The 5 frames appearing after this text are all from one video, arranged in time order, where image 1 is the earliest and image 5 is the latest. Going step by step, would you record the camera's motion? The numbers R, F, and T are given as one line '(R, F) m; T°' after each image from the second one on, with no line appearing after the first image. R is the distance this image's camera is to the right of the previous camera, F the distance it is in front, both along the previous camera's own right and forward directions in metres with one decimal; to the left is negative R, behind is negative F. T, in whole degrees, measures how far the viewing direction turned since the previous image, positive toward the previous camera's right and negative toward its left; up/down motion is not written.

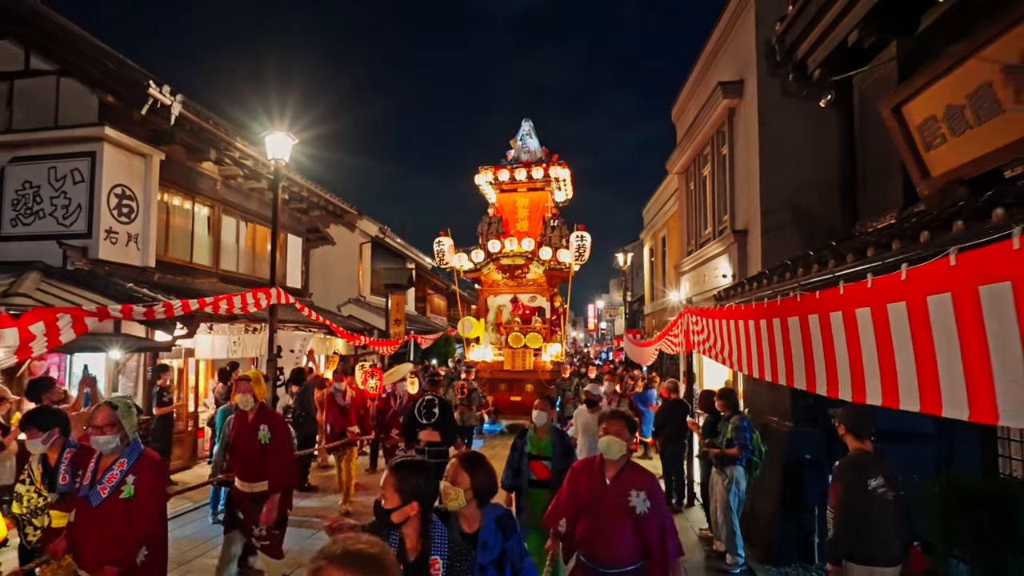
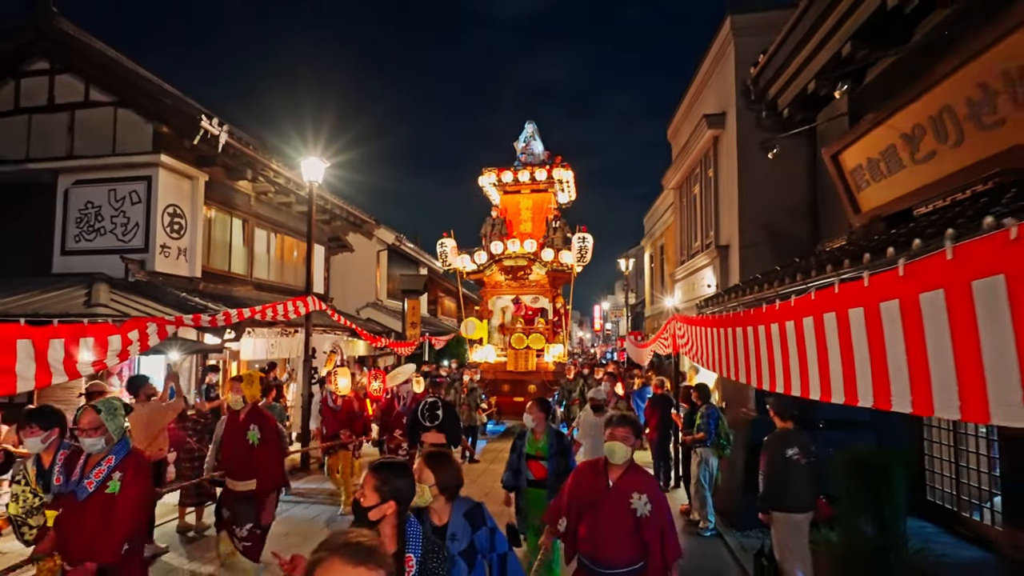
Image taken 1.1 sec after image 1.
(0.0, -0.6) m; -1°
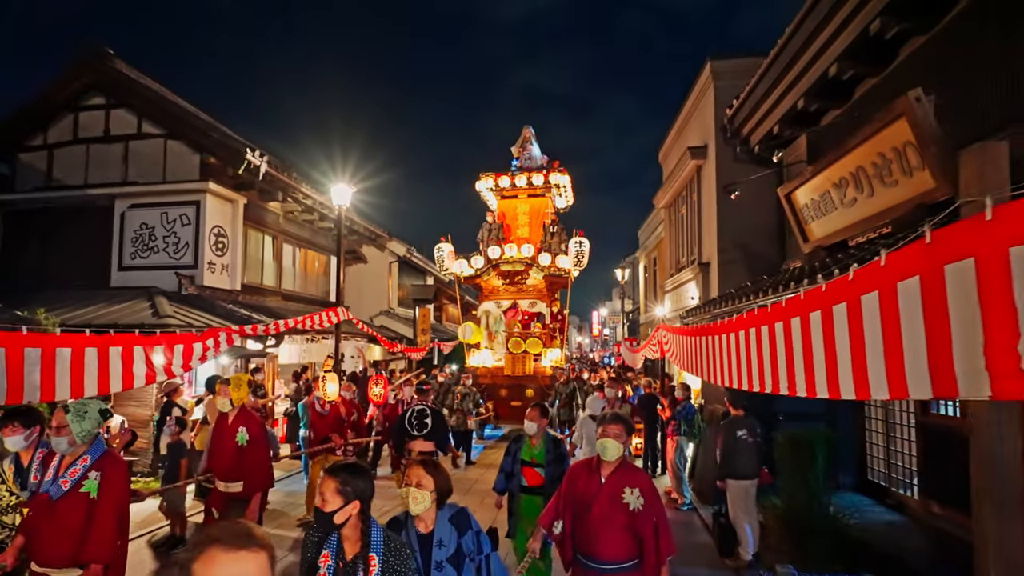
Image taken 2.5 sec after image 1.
(-0.1, -0.7) m; 0°
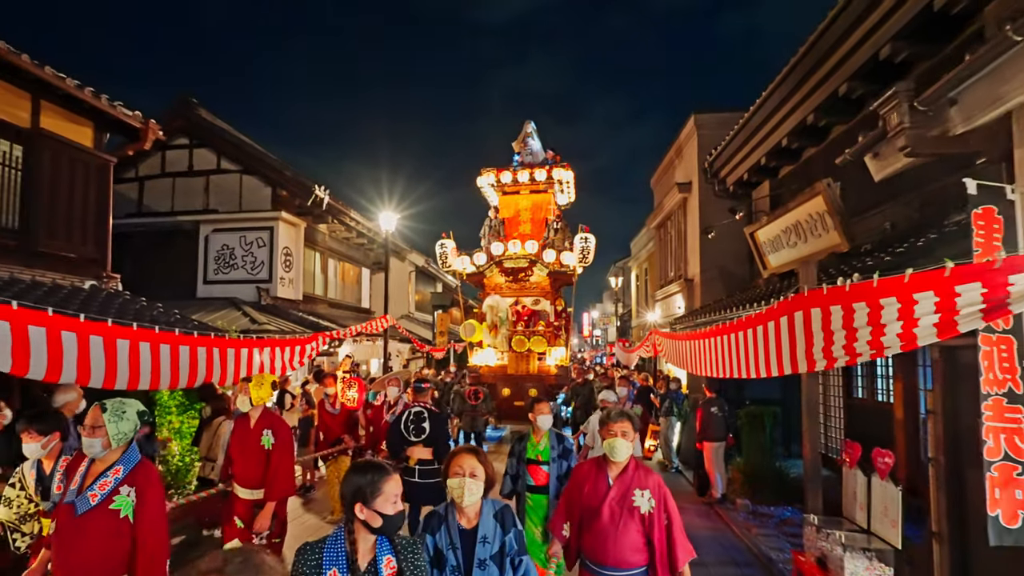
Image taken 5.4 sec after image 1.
(-0.4, -1.2) m; +1°
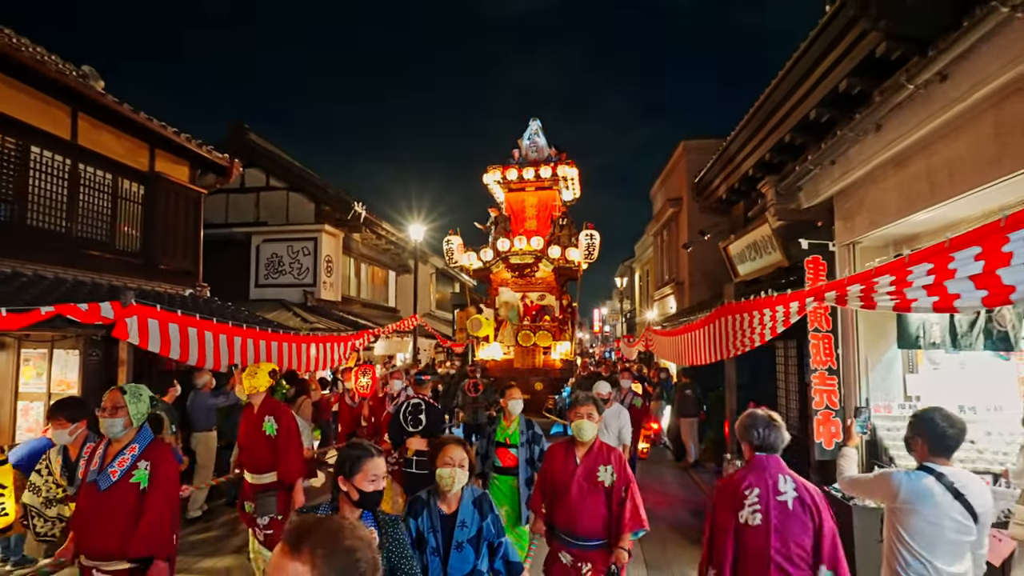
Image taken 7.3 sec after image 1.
(0.0, -1.0) m; -1°
